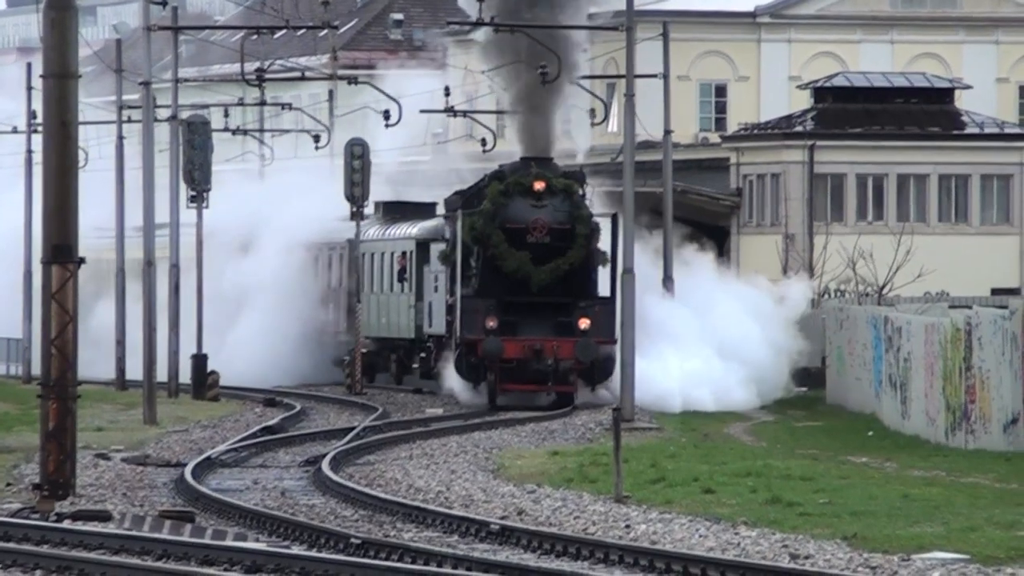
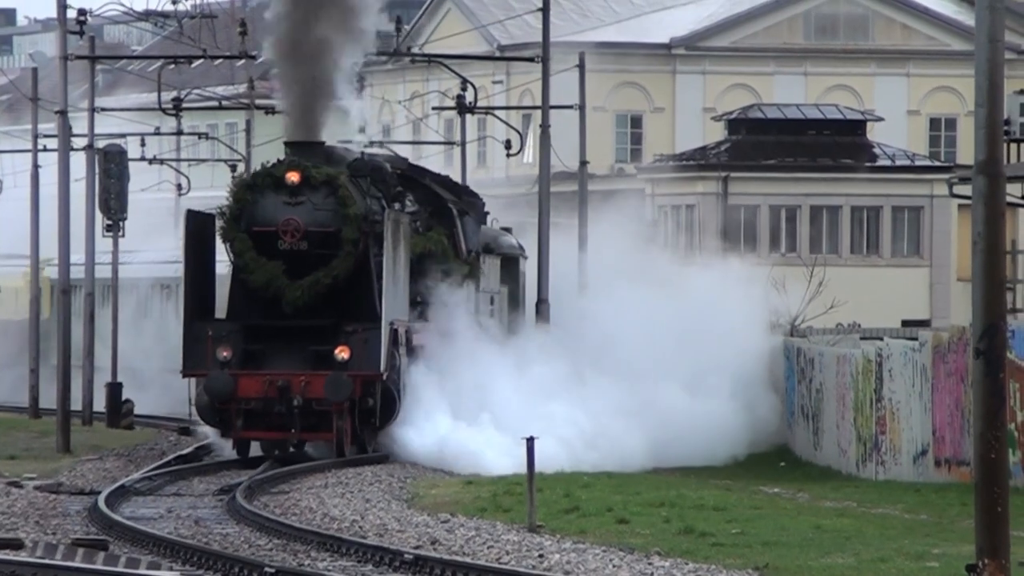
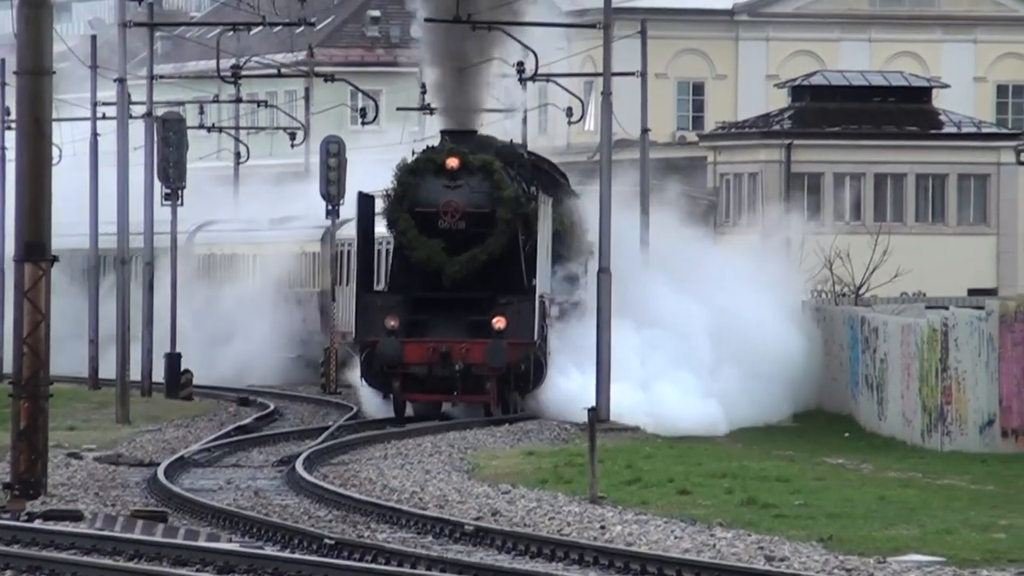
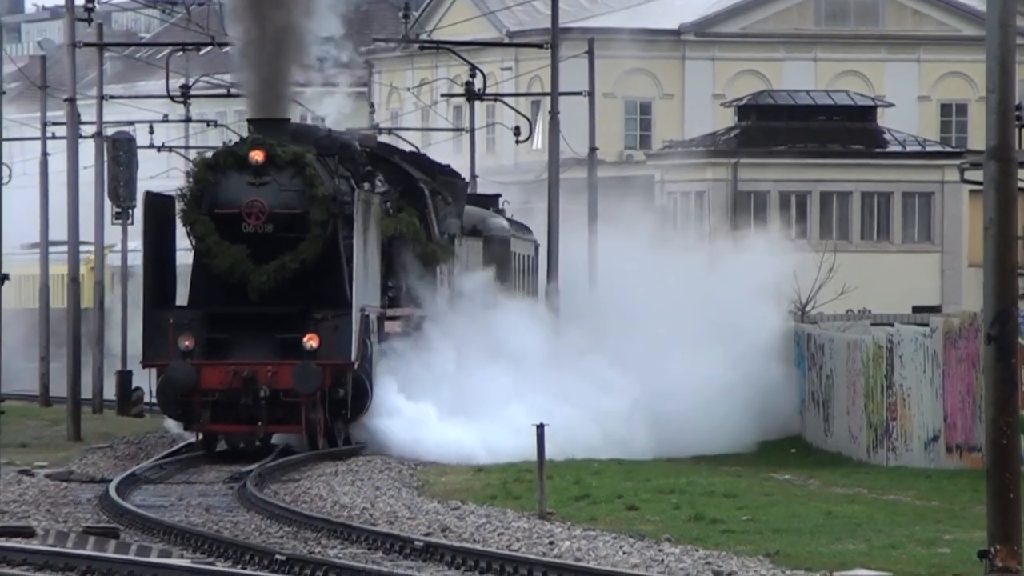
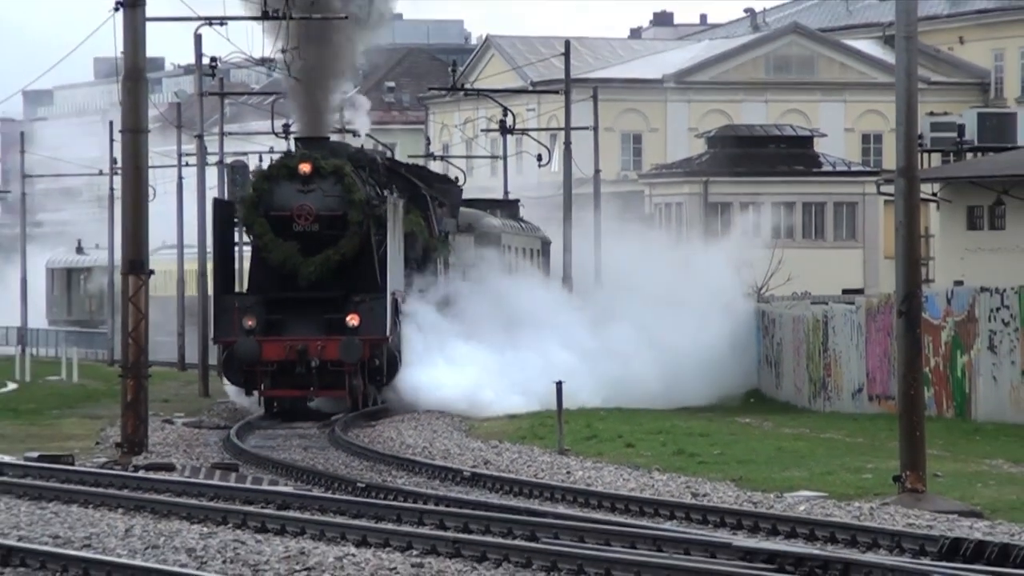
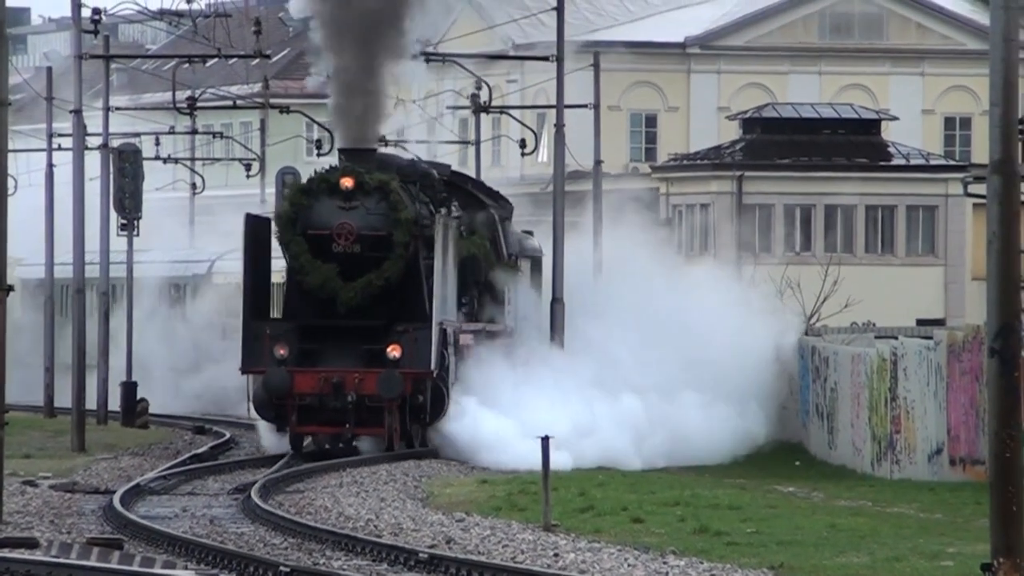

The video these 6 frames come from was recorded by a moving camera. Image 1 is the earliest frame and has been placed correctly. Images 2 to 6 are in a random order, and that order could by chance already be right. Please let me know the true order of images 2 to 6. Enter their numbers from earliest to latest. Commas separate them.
3, 6, 2, 4, 5
